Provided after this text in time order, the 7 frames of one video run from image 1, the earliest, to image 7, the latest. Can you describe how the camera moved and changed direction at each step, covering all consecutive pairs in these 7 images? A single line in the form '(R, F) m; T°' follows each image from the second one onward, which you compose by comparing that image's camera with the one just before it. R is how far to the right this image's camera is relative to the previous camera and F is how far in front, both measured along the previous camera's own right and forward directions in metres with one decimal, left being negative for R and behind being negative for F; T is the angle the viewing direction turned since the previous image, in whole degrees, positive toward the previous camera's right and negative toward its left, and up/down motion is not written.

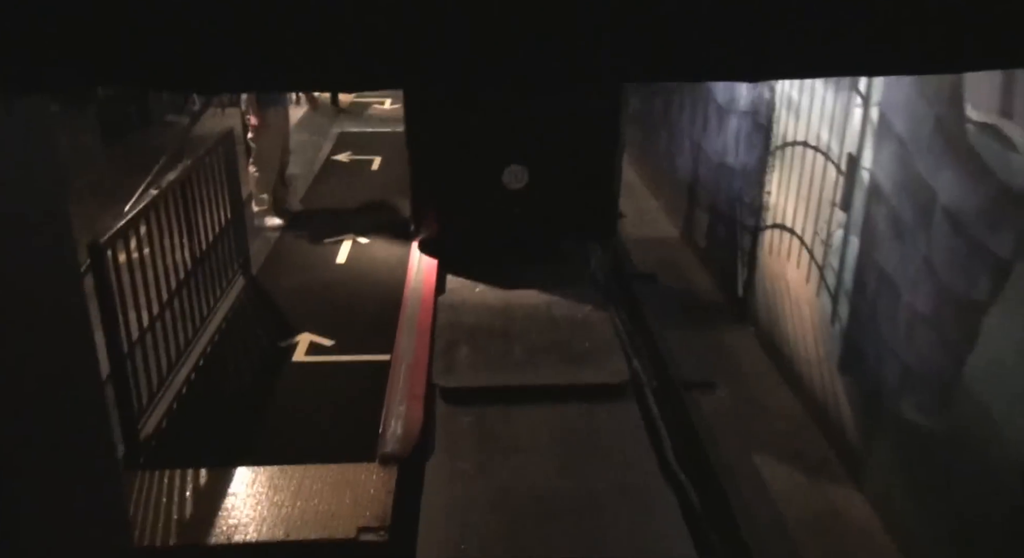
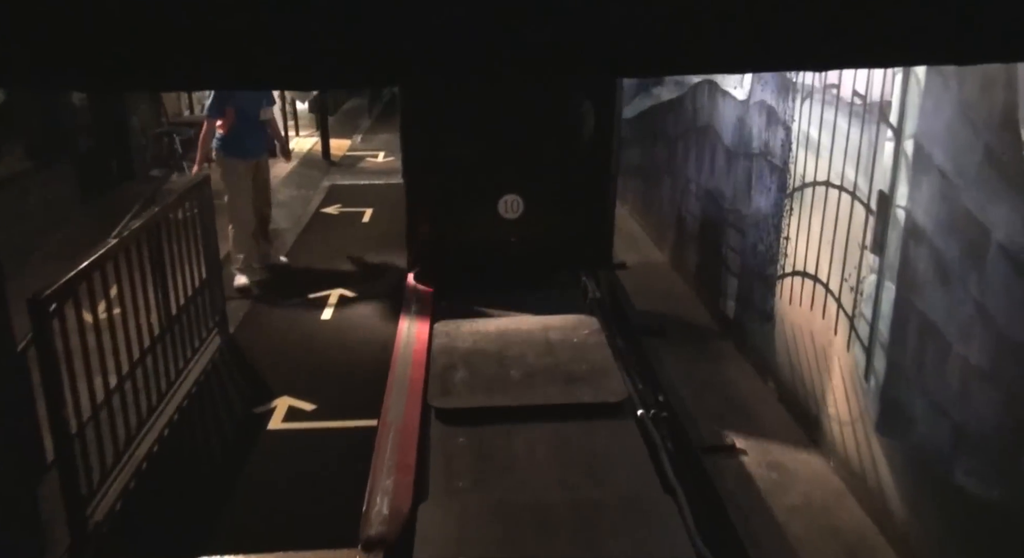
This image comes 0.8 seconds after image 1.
(0.0, +0.4) m; 0°
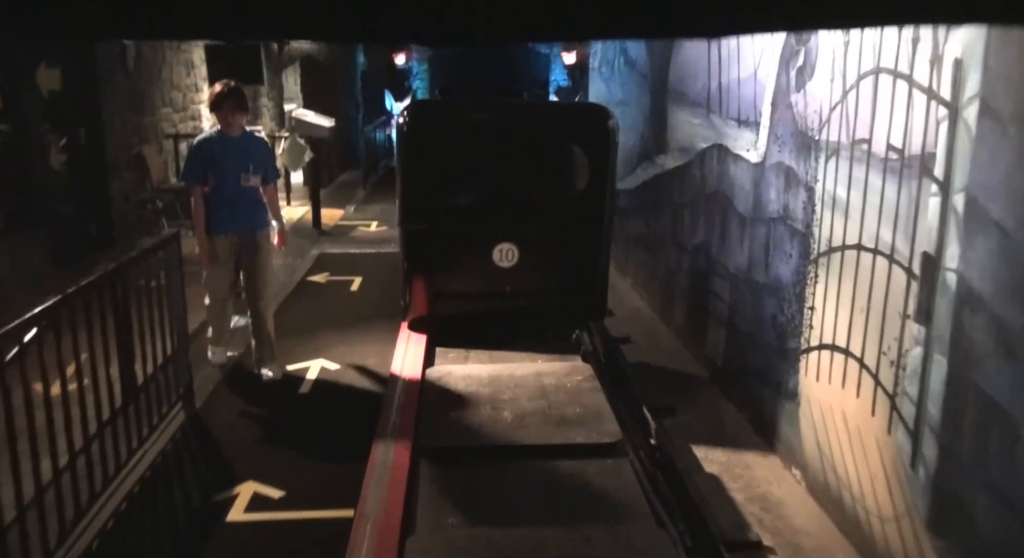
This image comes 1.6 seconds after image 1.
(0.0, +0.4) m; 0°
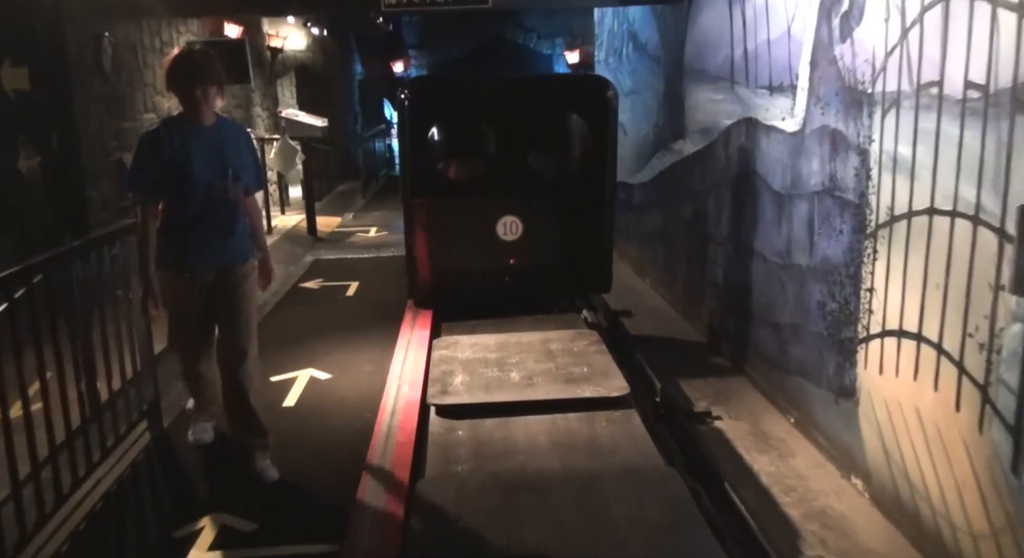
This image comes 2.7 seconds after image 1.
(0.0, +0.6) m; -1°
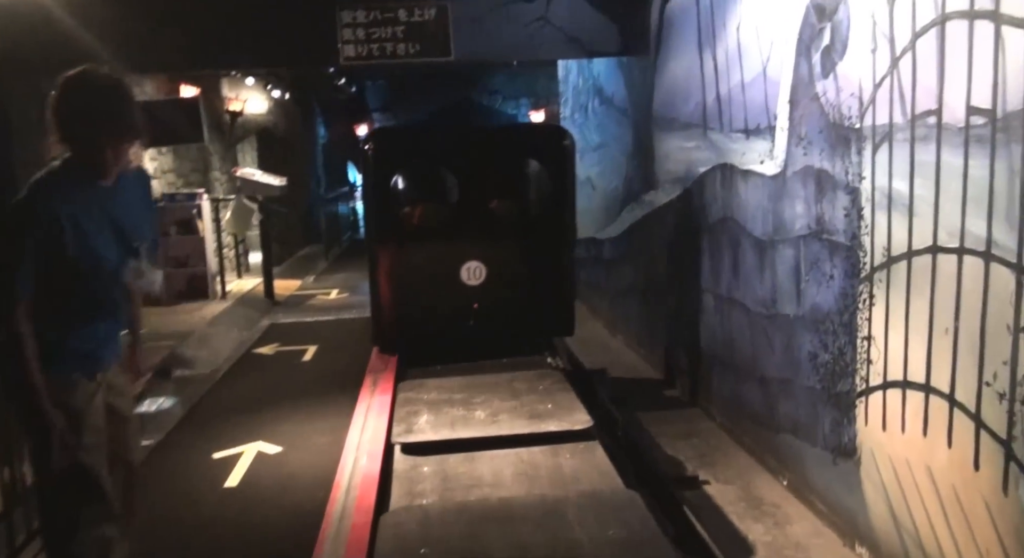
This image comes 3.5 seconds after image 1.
(0.0, +0.3) m; +2°
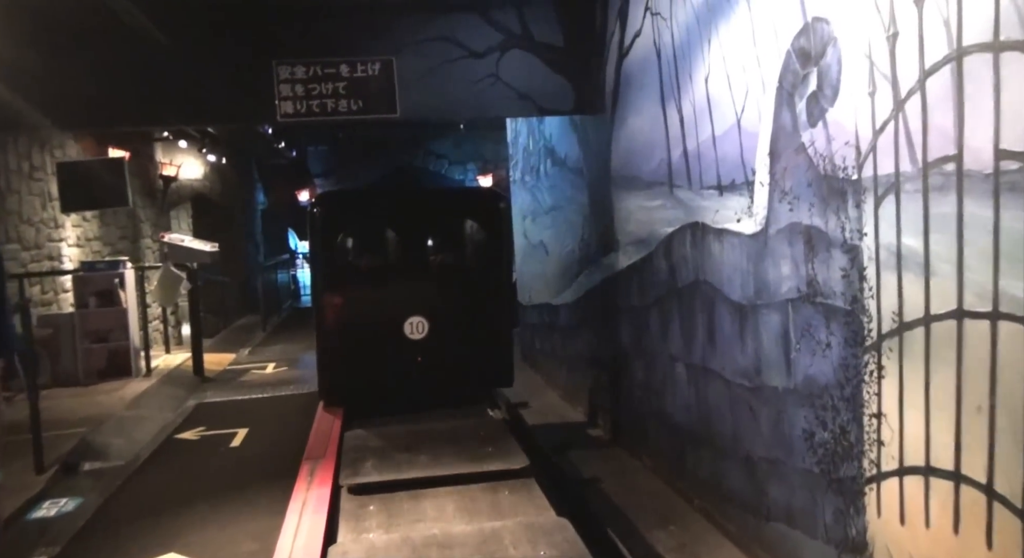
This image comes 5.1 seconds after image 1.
(0.0, +0.5) m; +4°
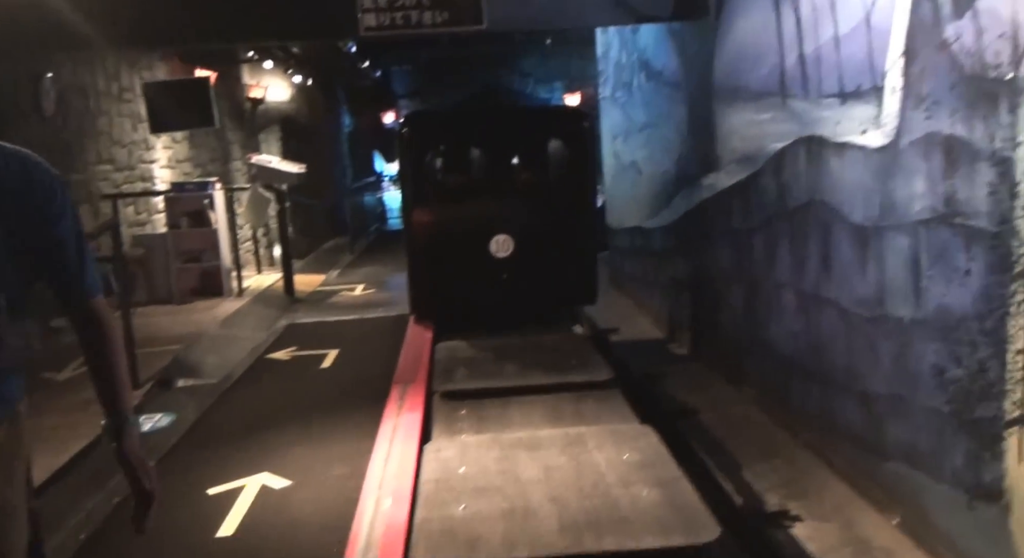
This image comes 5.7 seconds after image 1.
(-0.1, +0.2) m; -6°
